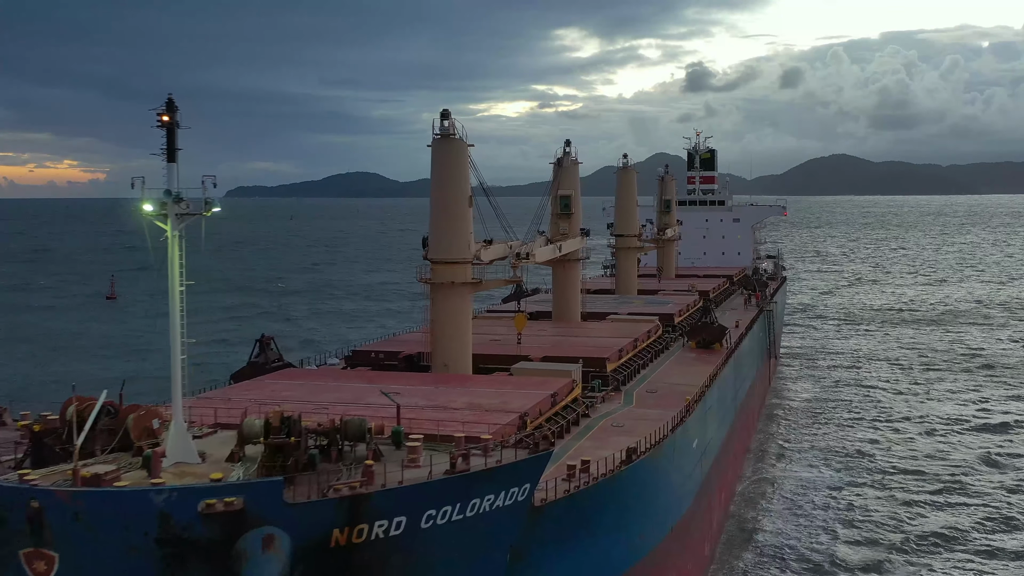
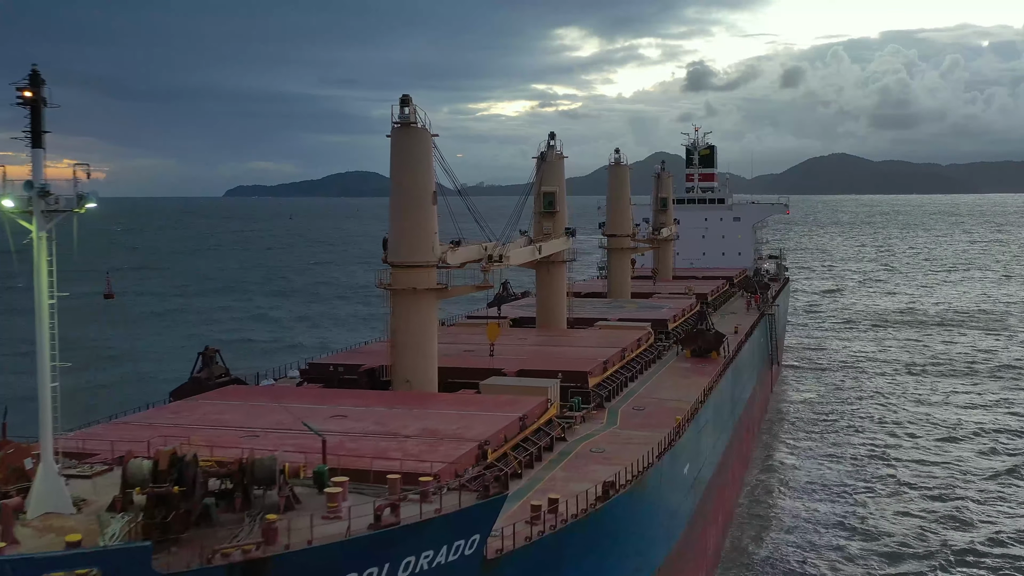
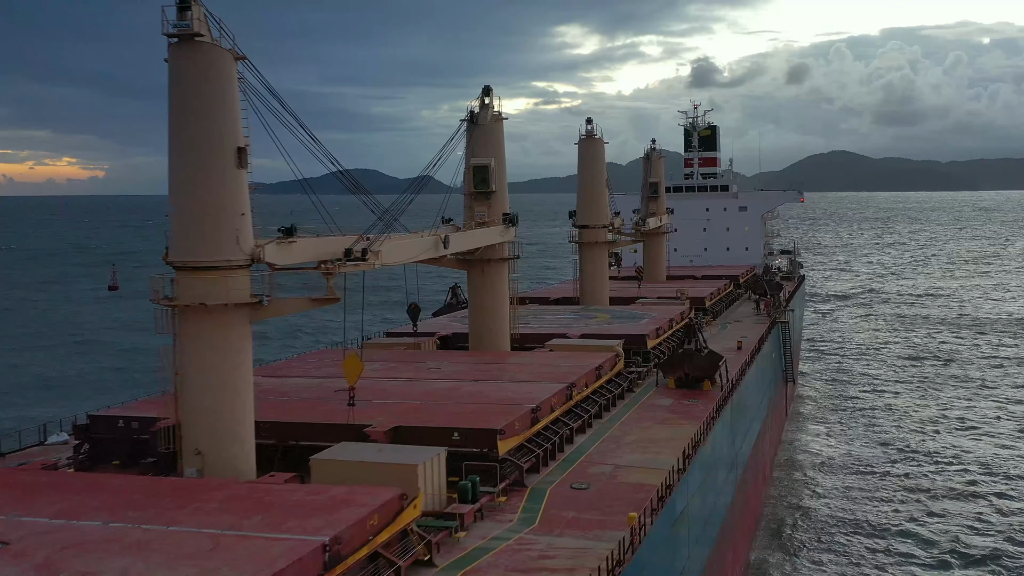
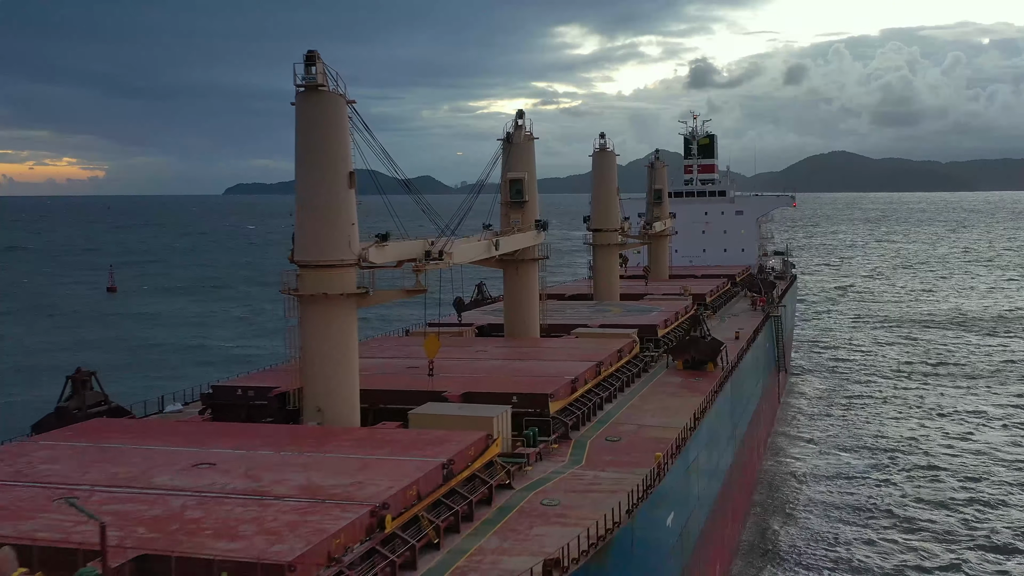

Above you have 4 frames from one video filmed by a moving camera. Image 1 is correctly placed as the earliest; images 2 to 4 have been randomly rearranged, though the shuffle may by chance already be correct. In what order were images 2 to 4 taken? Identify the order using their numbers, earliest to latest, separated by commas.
2, 4, 3
